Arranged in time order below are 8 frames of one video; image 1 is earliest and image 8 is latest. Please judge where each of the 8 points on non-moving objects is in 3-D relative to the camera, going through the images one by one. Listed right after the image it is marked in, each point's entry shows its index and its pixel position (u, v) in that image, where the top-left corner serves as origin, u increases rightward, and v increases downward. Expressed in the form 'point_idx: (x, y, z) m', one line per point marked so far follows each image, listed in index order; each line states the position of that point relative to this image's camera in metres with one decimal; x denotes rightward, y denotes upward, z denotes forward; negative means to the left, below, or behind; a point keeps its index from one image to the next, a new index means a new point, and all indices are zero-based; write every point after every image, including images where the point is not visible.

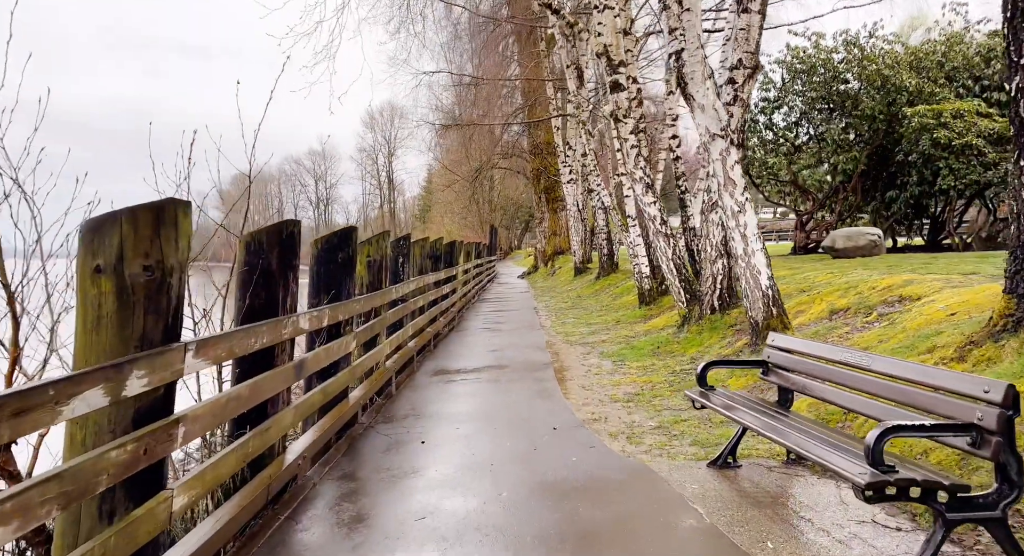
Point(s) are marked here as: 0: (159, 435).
0: (-1.3, -0.6, +2.6) m
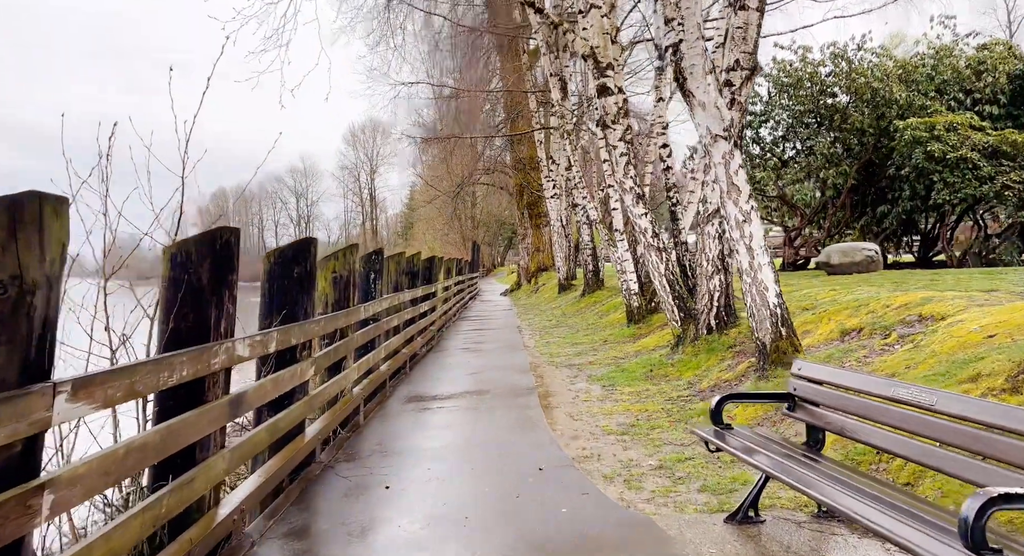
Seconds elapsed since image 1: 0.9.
0: (-1.4, -0.6, +1.9) m
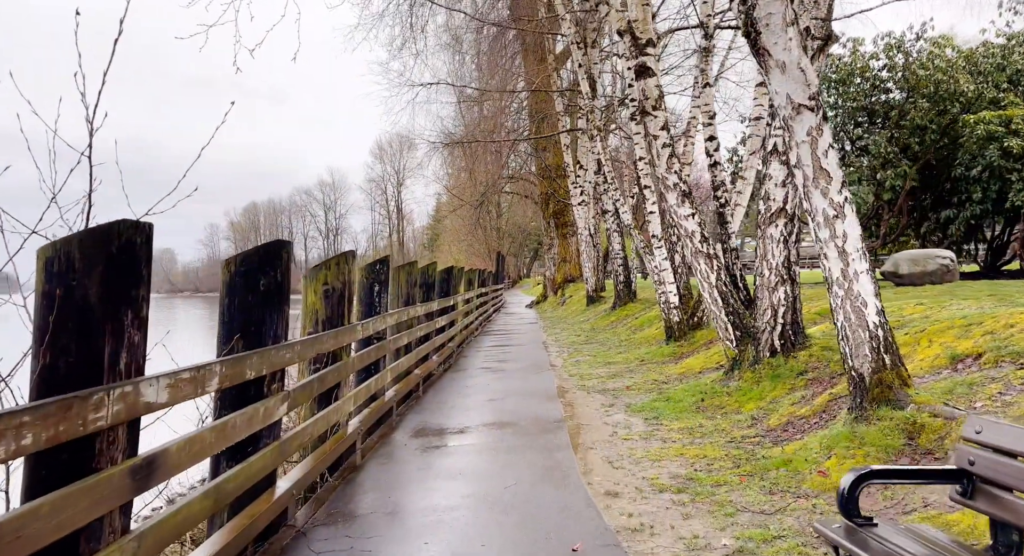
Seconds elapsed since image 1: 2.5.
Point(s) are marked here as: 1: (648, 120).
0: (-1.4, -0.7, +0.9) m
1: (+1.3, +1.6, +6.7) m
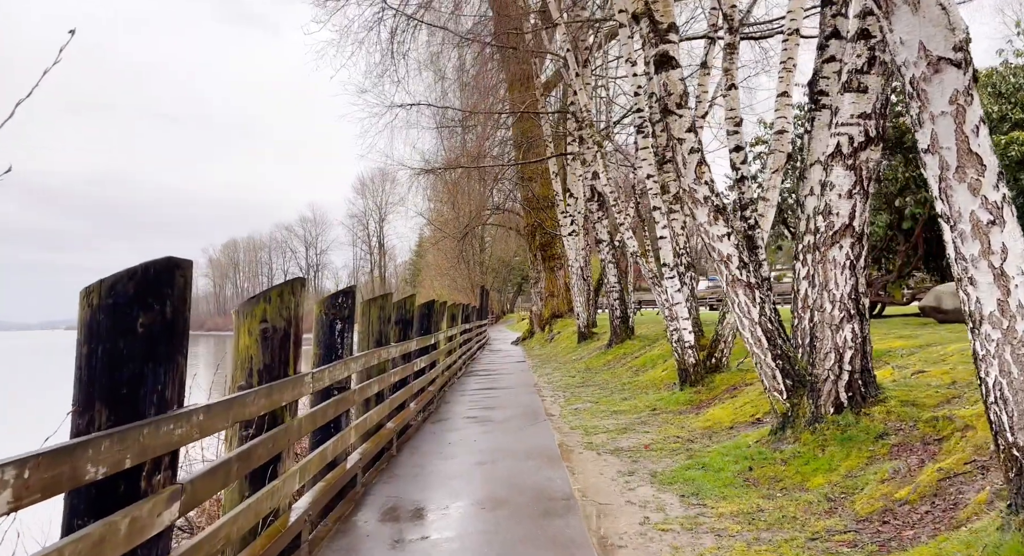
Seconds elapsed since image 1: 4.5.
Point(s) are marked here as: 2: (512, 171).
0: (-1.3, -0.6, -0.5) m
1: (+1.3, +1.3, +5.6) m
2: (0.0, +2.9, +18.9) m
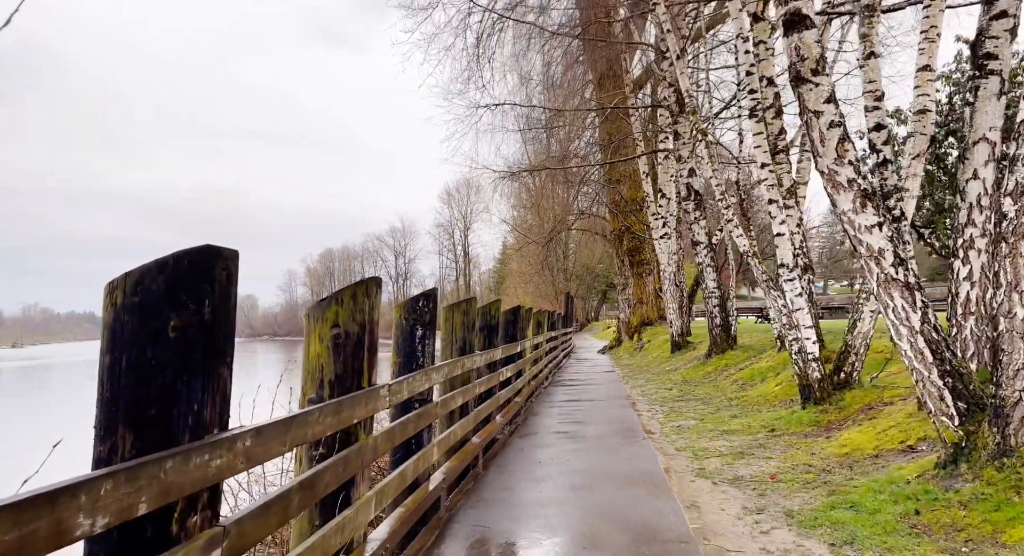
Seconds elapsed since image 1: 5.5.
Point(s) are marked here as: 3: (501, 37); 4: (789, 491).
0: (-1.2, -0.6, -1.0) m
1: (+2.0, +1.3, +4.7) m
2: (+2.3, +2.8, +18.1) m
3: (-0.2, +4.7, +13.4) m
4: (+1.9, -1.4, +4.7) m
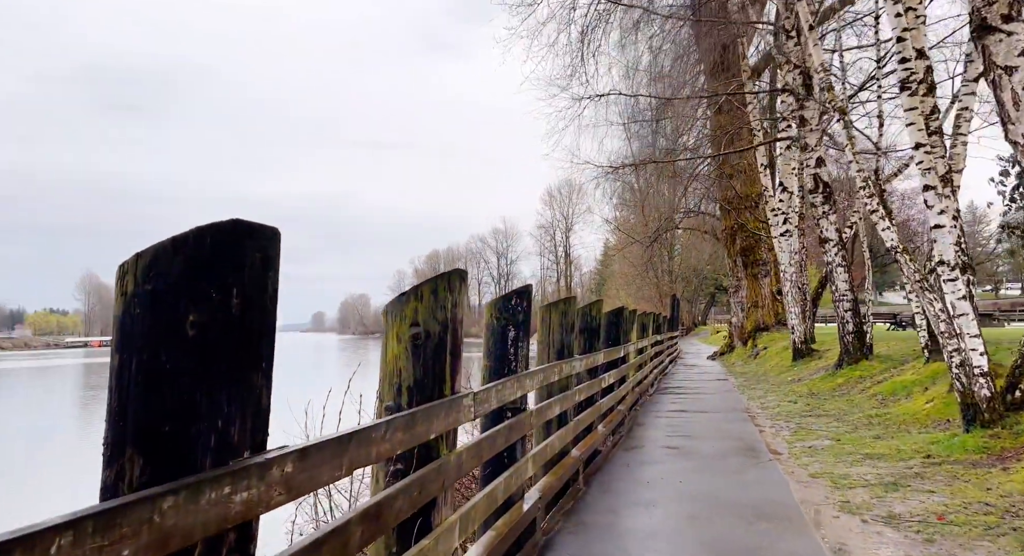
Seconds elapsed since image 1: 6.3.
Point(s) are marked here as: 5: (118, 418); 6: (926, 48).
0: (-1.4, -0.5, -1.4) m
1: (+2.6, +1.3, +3.8) m
2: (+4.9, +2.7, +17.0) m
3: (+1.7, +4.7, +12.7) m
4: (+2.5, -1.4, +3.8) m
5: (-0.9, -0.3, +1.6) m
6: (+4.0, +2.2, +6.7) m
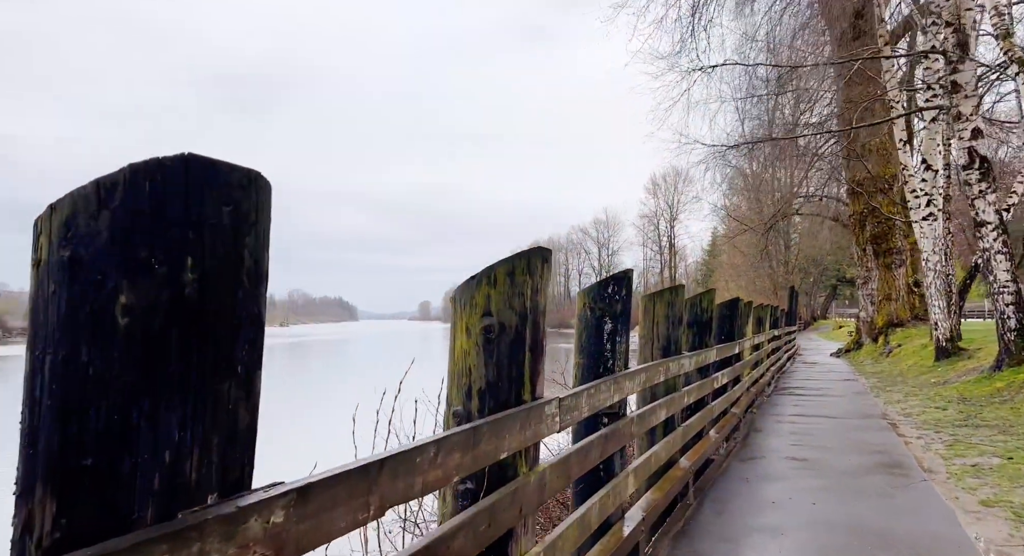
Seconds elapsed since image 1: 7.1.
0: (-1.7, -0.5, -1.7) m
1: (+3.0, +1.4, +2.8) m
2: (+7.3, +3.0, +15.4) m
3: (+3.4, +4.9, +11.6) m
4: (+2.9, -1.3, +2.8) m
5: (-0.8, -0.3, +1.1) m
6: (+4.8, +2.3, +5.4) m
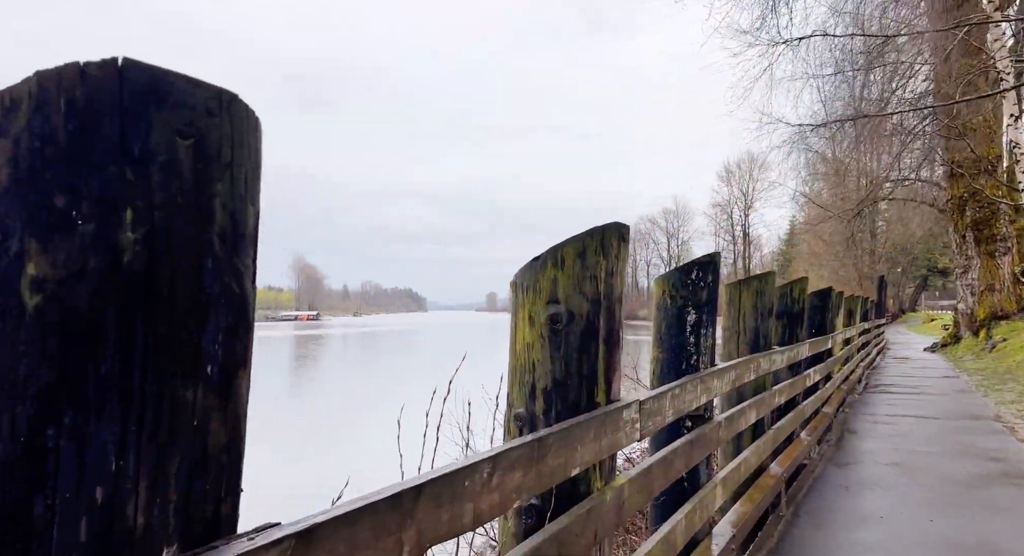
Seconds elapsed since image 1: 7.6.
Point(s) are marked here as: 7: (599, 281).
0: (-1.9, -0.5, -2.0) m
1: (+3.3, +1.4, +2.0) m
2: (+8.7, +3.2, +14.2) m
3: (+4.5, +5.0, +10.8) m
4: (+3.1, -1.3, +2.1) m
5: (-0.7, -0.2, +0.8) m
6: (+5.3, +2.4, +4.4) m
7: (+0.3, 0.0, +2.2) m
